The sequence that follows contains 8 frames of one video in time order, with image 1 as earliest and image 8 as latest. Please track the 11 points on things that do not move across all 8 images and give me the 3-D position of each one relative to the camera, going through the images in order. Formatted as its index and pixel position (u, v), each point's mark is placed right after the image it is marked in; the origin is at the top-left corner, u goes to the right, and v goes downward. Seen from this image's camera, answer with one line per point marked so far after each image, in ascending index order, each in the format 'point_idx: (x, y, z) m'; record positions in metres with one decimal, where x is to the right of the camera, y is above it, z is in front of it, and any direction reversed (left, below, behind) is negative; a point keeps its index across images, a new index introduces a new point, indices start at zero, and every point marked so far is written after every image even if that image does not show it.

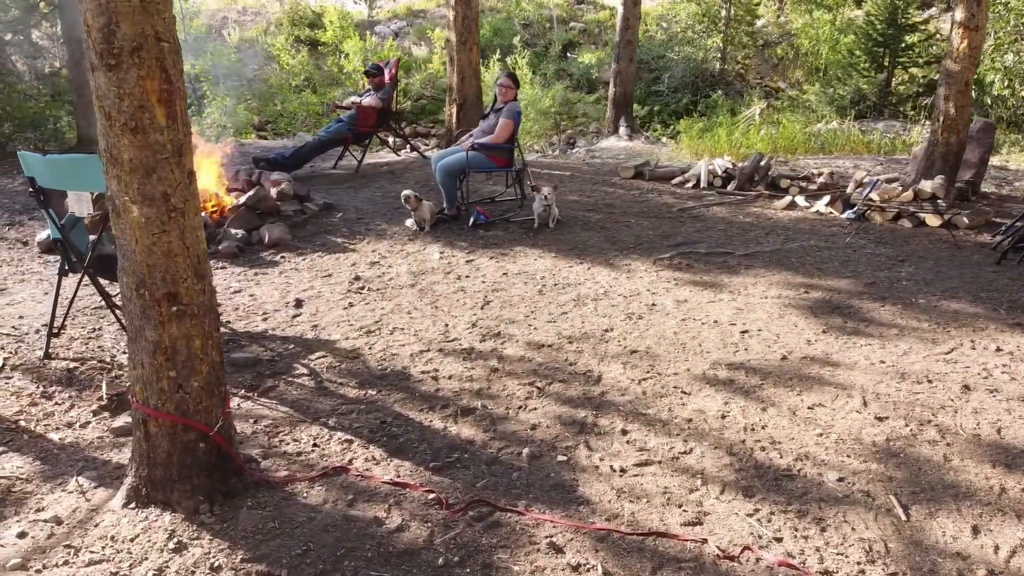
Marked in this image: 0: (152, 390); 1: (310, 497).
0: (-0.7, -0.2, +2.8) m
1: (-0.4, -0.4, +3.1) m
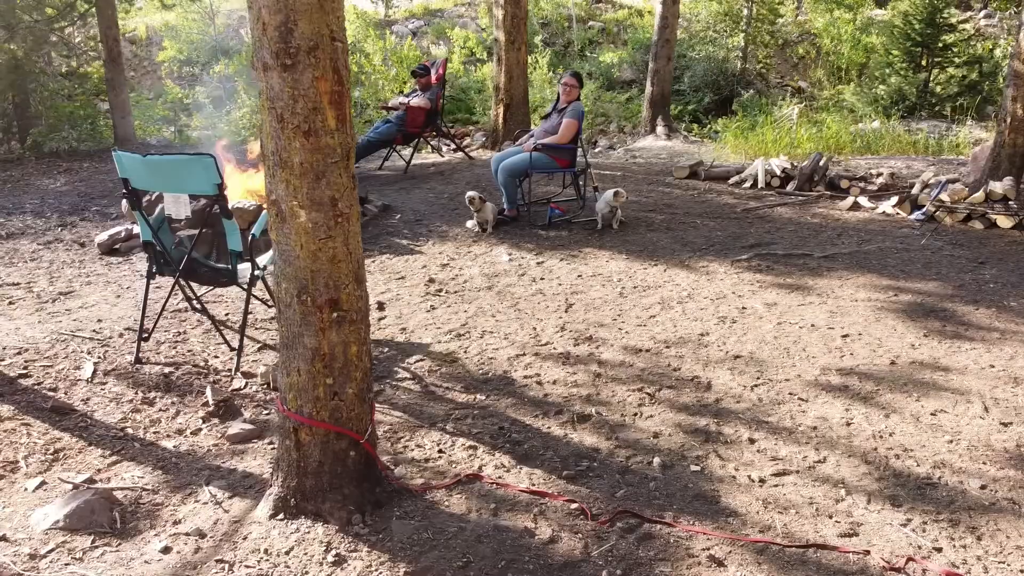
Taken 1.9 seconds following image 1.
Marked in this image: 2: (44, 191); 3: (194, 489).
0: (-0.4, -0.2, +2.8) m
1: (-0.1, -0.4, +3.0) m
2: (-2.3, +0.5, +7.5) m
3: (-0.7, -0.4, +3.2) m
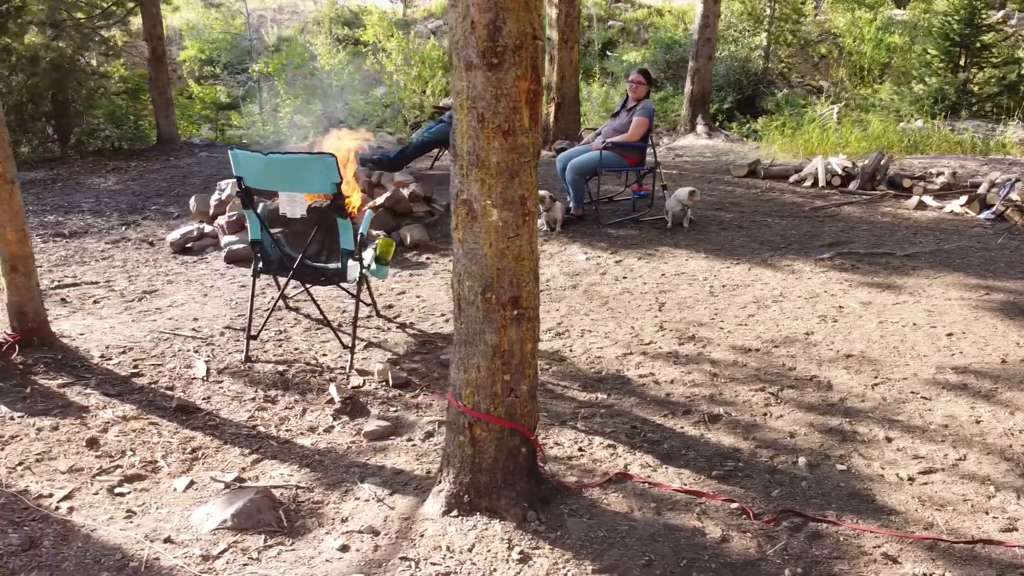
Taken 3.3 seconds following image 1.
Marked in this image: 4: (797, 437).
0: (0.0, -0.2, +2.8) m
1: (+0.2, -0.4, +3.0) m
2: (-2.1, +0.5, +7.5) m
3: (-0.3, -0.4, +3.2) m
4: (+0.7, -0.4, +3.5) m
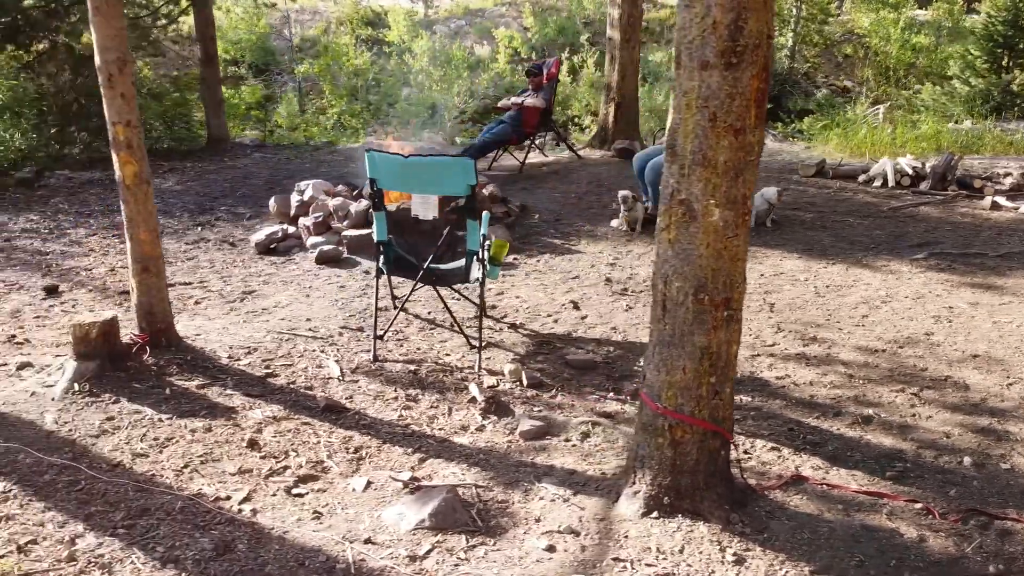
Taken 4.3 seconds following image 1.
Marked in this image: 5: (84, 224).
0: (+0.3, -0.2, +2.8) m
1: (+0.6, -0.4, +3.0) m
2: (-1.7, +0.5, +7.5) m
3: (0.0, -0.4, +3.1) m
4: (+1.0, -0.4, +3.5) m
5: (-1.9, +0.3, +6.7) m
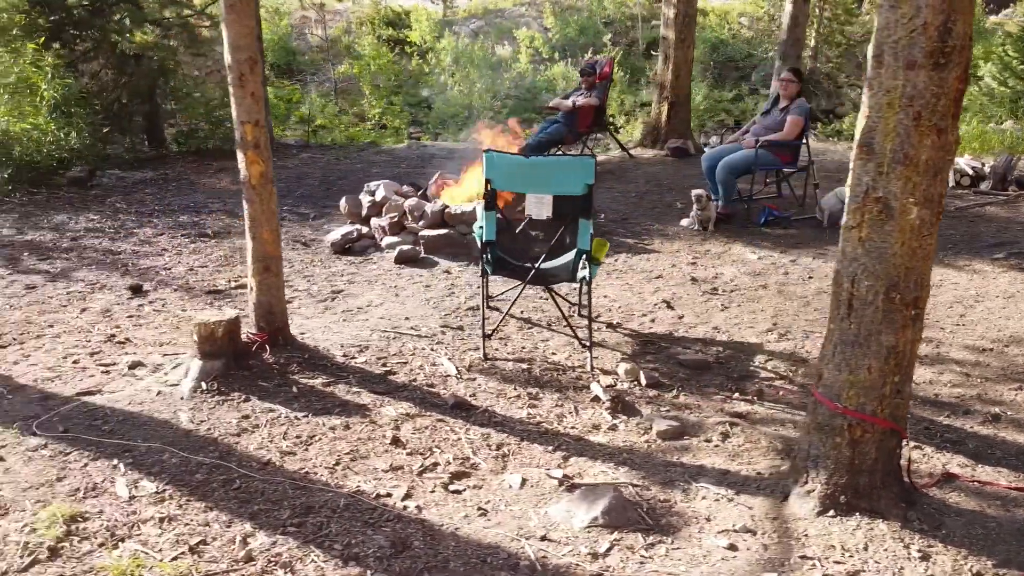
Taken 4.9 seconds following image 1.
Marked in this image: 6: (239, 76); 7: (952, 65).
0: (+0.7, -0.2, +2.8) m
1: (+0.9, -0.4, +3.1) m
2: (-1.5, +0.5, +7.5) m
3: (+0.4, -0.4, +3.2) m
4: (+1.4, -0.3, +3.6) m
5: (-1.6, +0.3, +6.7) m
6: (-0.7, +0.5, +3.8) m
7: (+0.7, +0.4, +2.5) m
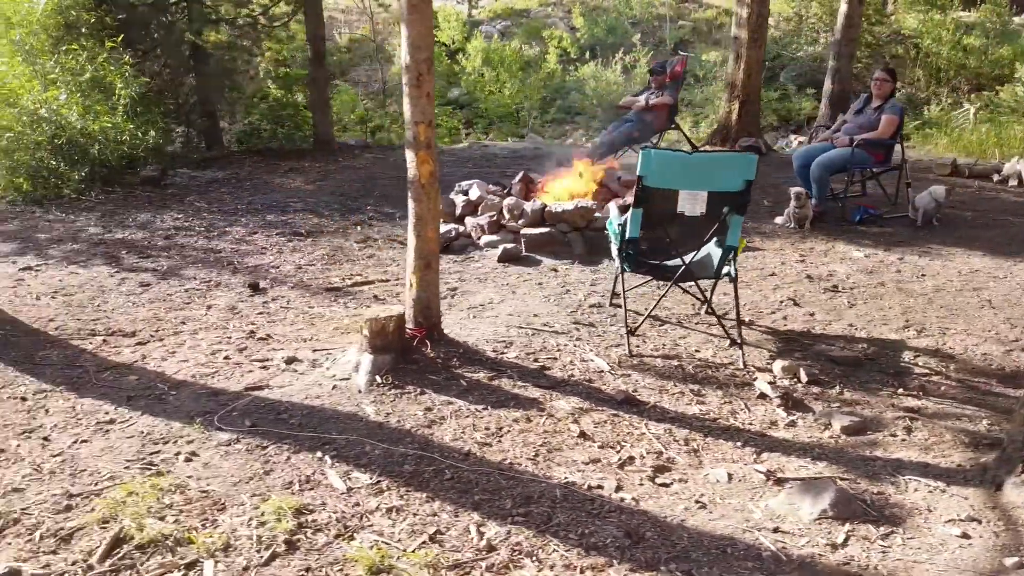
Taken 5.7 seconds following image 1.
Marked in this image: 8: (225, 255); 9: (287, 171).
0: (+1.1, -0.2, +2.8) m
1: (+1.4, -0.4, +3.1) m
2: (-1.1, +0.5, +7.5) m
3: (+0.8, -0.4, +3.2) m
4: (+1.8, -0.3, +3.7) m
5: (-1.2, +0.3, +6.8) m
6: (-0.2, +0.5, +3.8) m
7: (+1.2, +0.4, +2.5) m
8: (-1.2, +0.1, +6.1) m
9: (-1.2, +0.6, +8.1) m
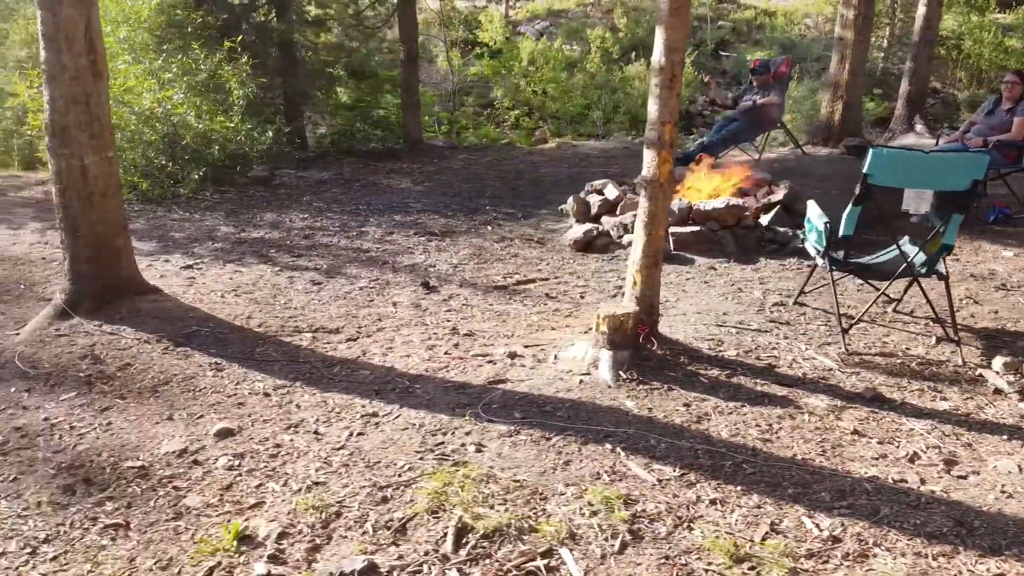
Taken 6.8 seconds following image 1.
0: (+1.8, -0.2, +3.0) m
1: (+2.0, -0.4, +3.3) m
2: (-0.5, +0.5, +7.6) m
3: (+1.5, -0.4, +3.4) m
4: (+2.5, -0.3, +3.8) m
5: (-0.7, +0.3, +6.8) m
6: (+0.4, +0.5, +3.9) m
7: (+1.9, +0.4, +2.7) m
8: (-0.6, +0.1, +6.2) m
9: (-0.7, +0.6, +8.2) m
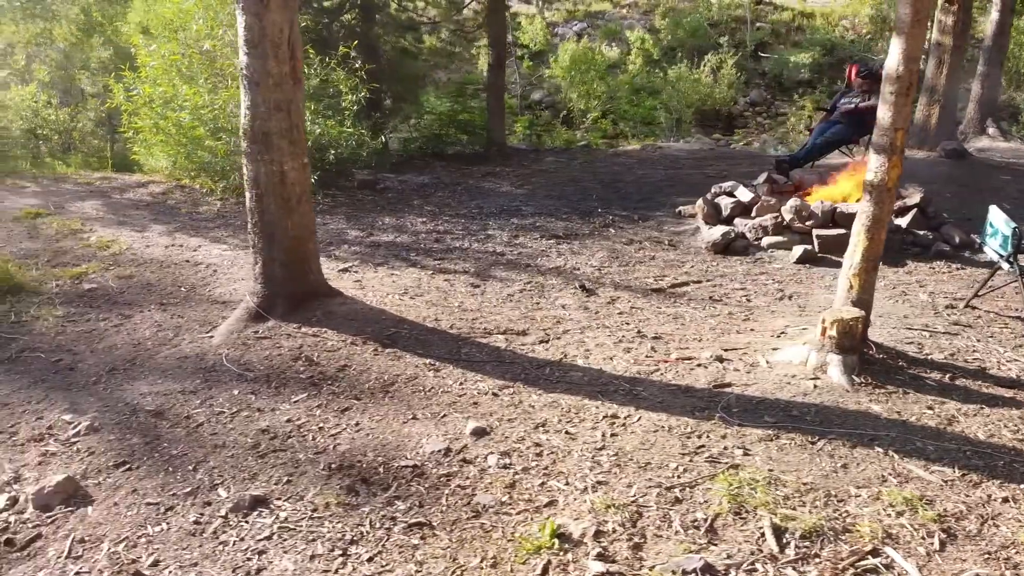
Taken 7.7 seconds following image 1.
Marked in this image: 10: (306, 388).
0: (+2.5, -0.2, +3.2) m
1: (+2.7, -0.4, +3.5) m
2: (0.0, +0.5, +7.7) m
3: (+2.1, -0.4, +3.5) m
4: (+3.1, -0.4, +4.0) m
5: (-0.1, +0.3, +7.0) m
6: (+1.1, +0.5, +4.1) m
7: (+2.5, +0.4, +2.9) m
8: (0.0, +0.1, +6.3) m
9: (-0.1, +0.6, +8.3) m
10: (-0.6, -0.3, +4.5) m
